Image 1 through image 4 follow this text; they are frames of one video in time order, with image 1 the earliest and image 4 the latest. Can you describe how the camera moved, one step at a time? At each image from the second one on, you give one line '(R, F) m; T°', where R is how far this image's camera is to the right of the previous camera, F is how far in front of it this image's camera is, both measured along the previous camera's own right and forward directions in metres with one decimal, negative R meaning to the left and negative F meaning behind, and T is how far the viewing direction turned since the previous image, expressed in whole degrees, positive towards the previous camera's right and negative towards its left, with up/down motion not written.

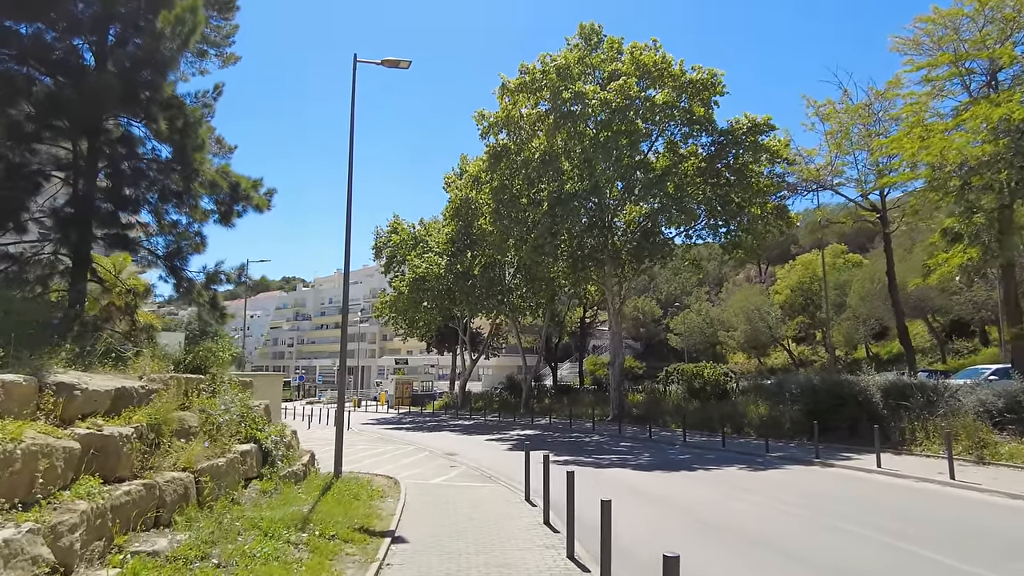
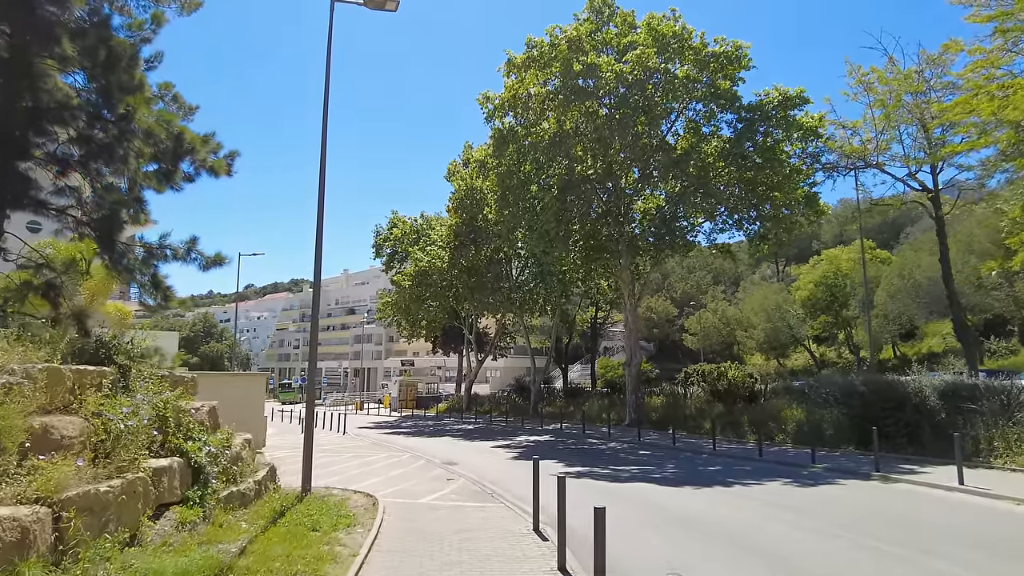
(+0.1, +2.2) m; -1°
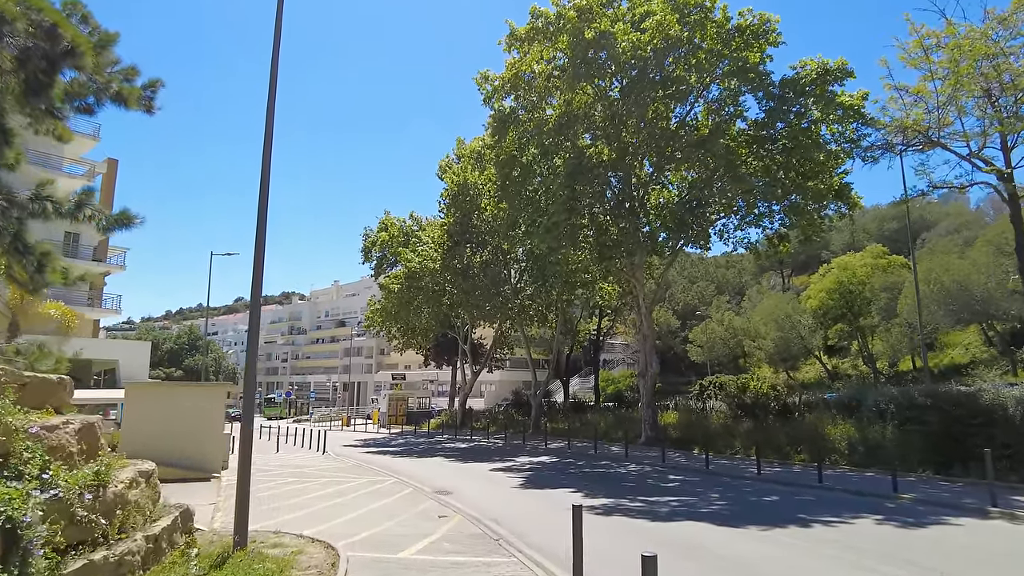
(-0.3, +2.9) m; +1°
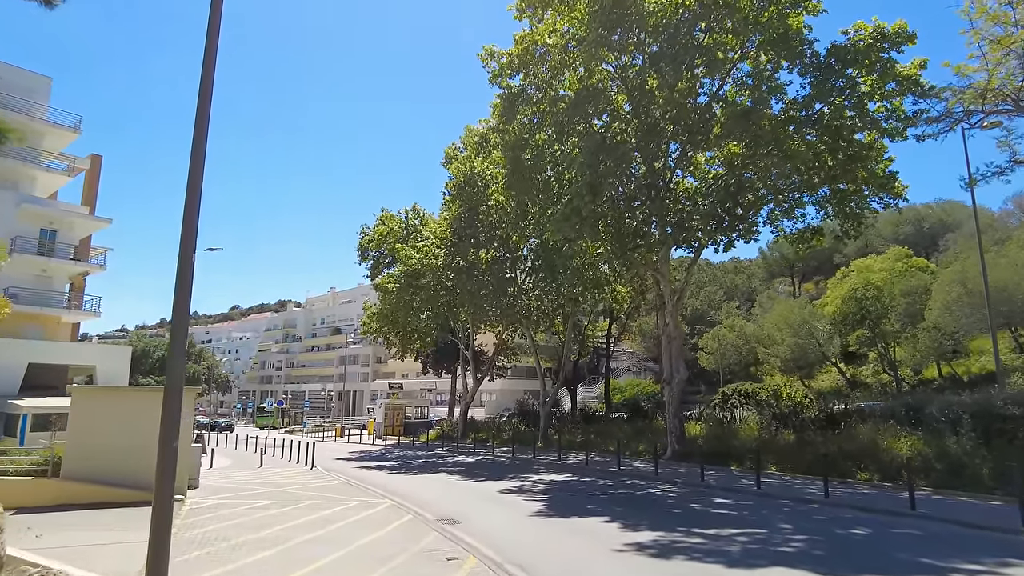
(-0.5, +2.5) m; 0°
